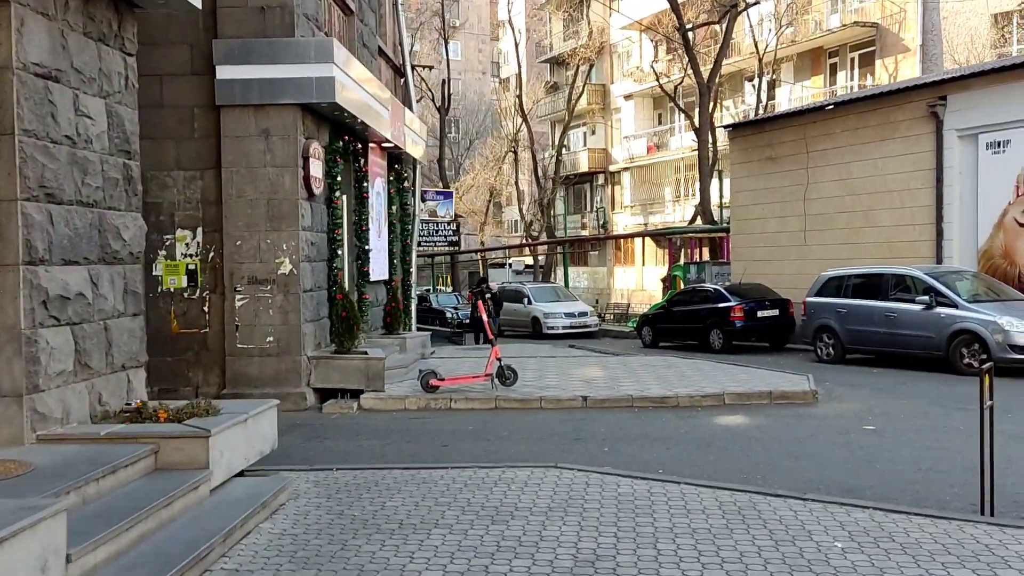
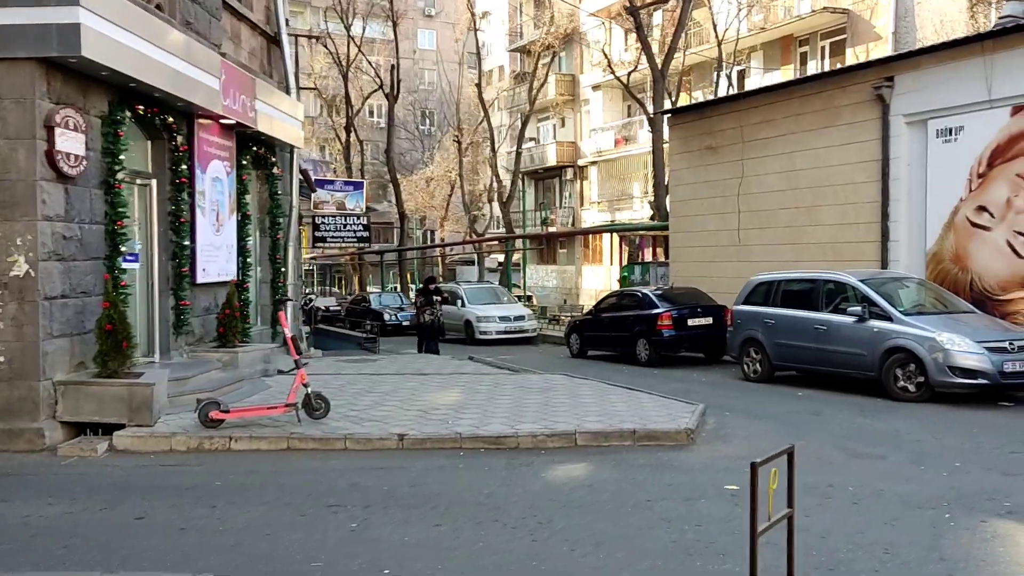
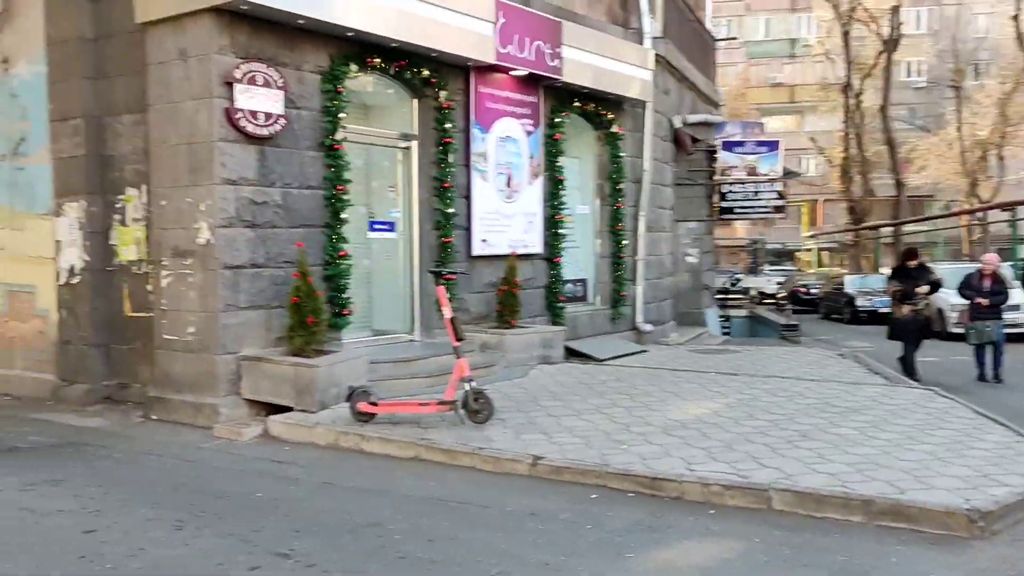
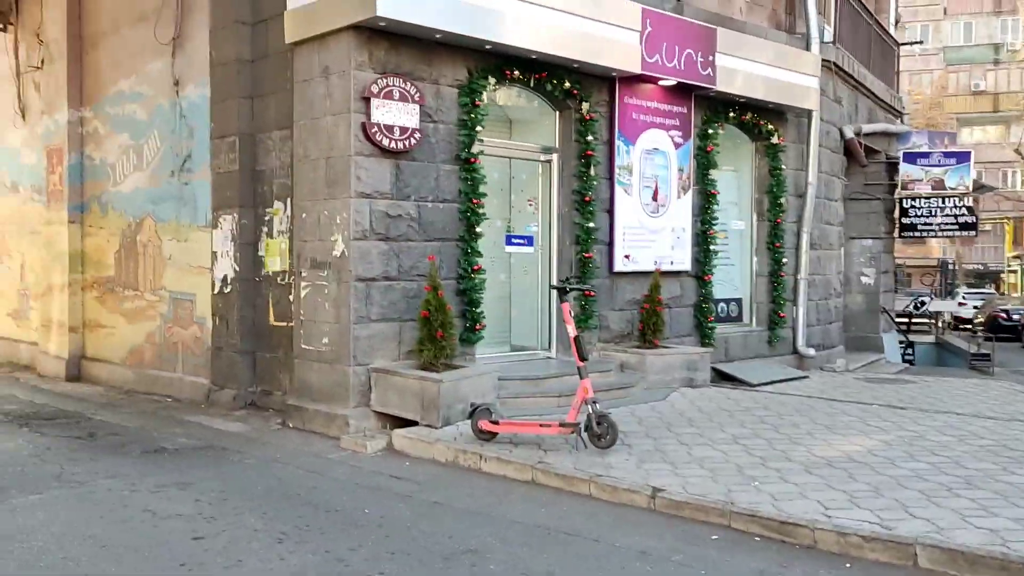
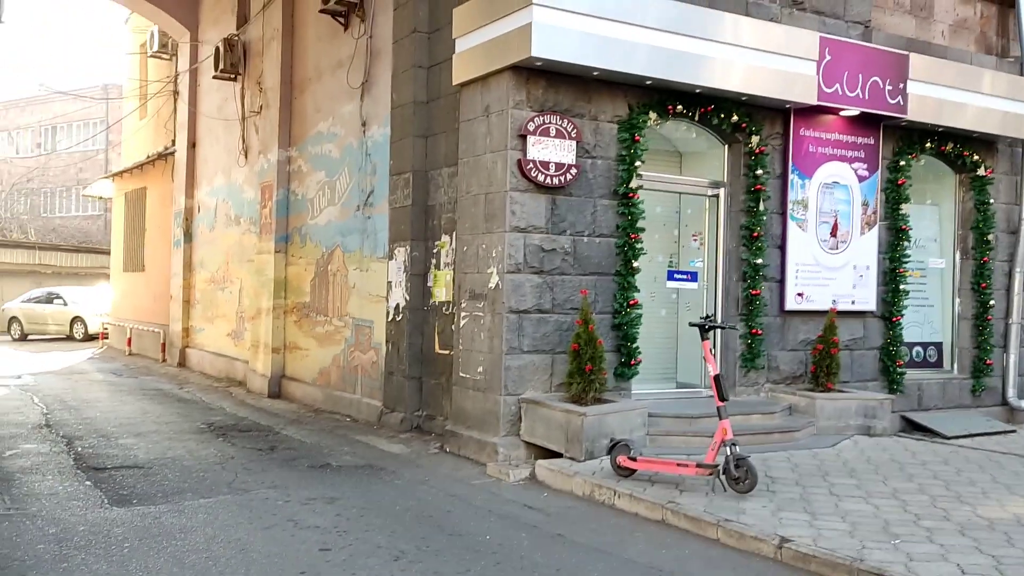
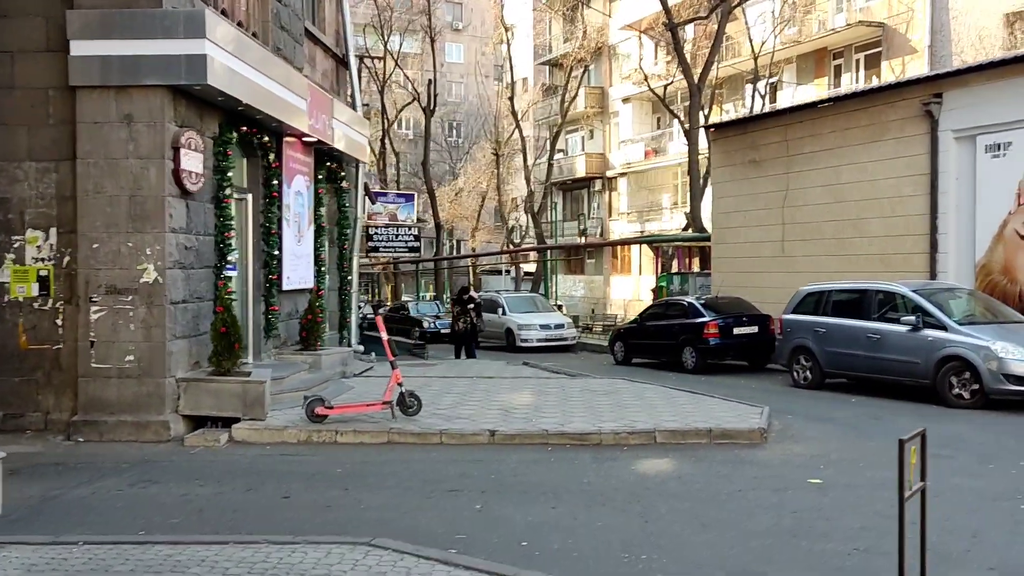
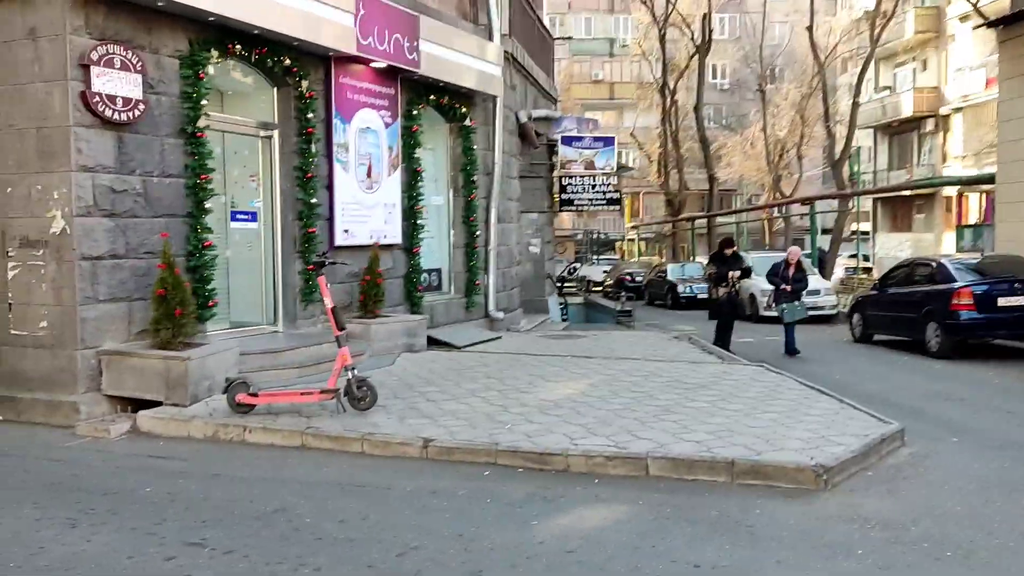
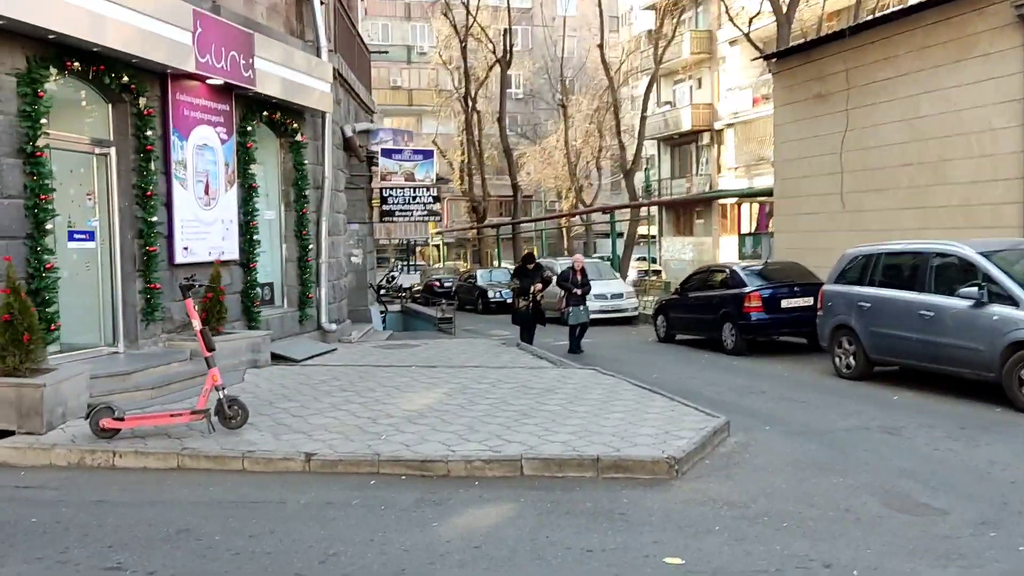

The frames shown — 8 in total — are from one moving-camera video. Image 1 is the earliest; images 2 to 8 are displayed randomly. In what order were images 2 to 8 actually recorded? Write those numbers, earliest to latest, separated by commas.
6, 2, 8, 7, 3, 4, 5
